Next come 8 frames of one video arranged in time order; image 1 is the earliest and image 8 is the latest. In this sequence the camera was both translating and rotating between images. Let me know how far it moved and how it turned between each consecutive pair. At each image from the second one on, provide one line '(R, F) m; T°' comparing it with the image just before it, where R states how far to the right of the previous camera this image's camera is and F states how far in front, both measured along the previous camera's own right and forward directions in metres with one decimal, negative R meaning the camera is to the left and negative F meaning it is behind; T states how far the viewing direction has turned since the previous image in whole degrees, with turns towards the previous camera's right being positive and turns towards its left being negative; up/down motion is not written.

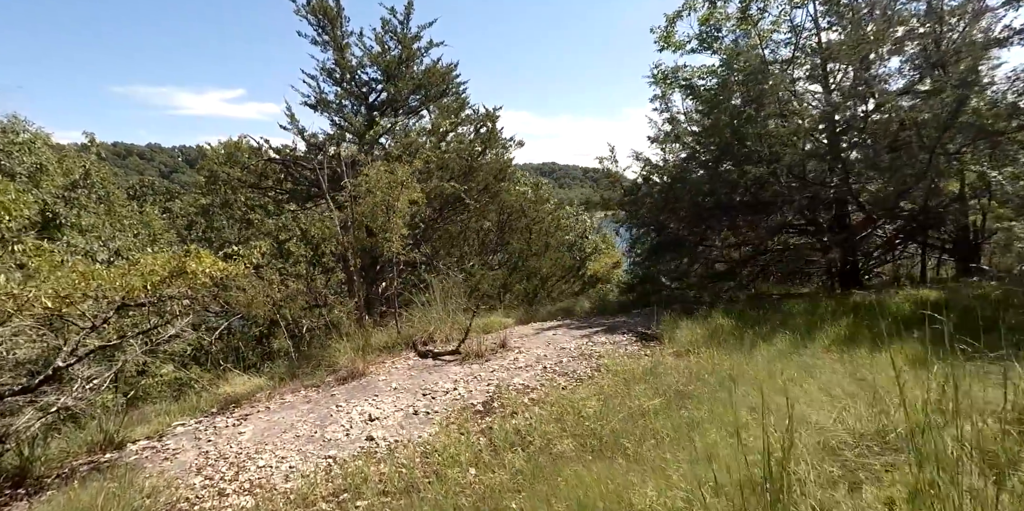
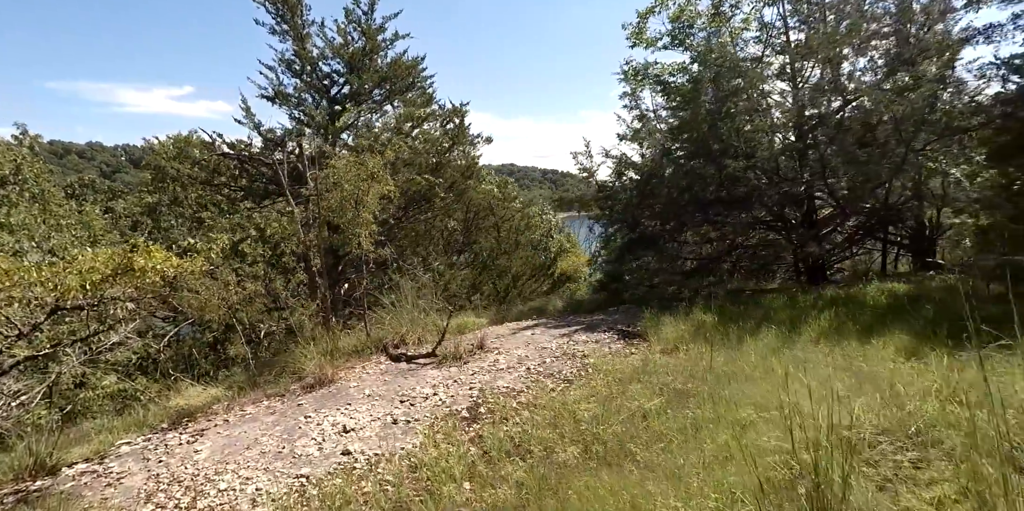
(-0.2, +0.3) m; +4°
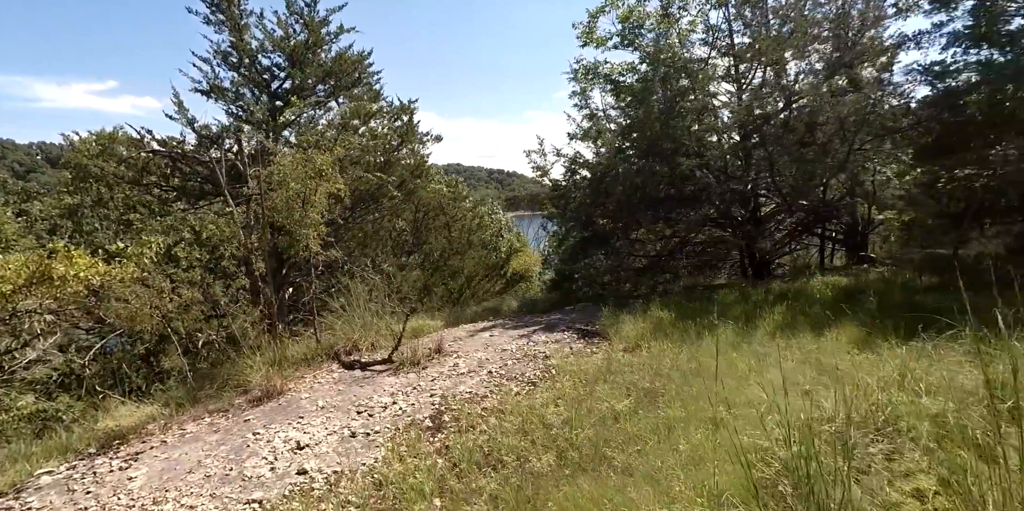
(-0.1, +0.1) m; +5°
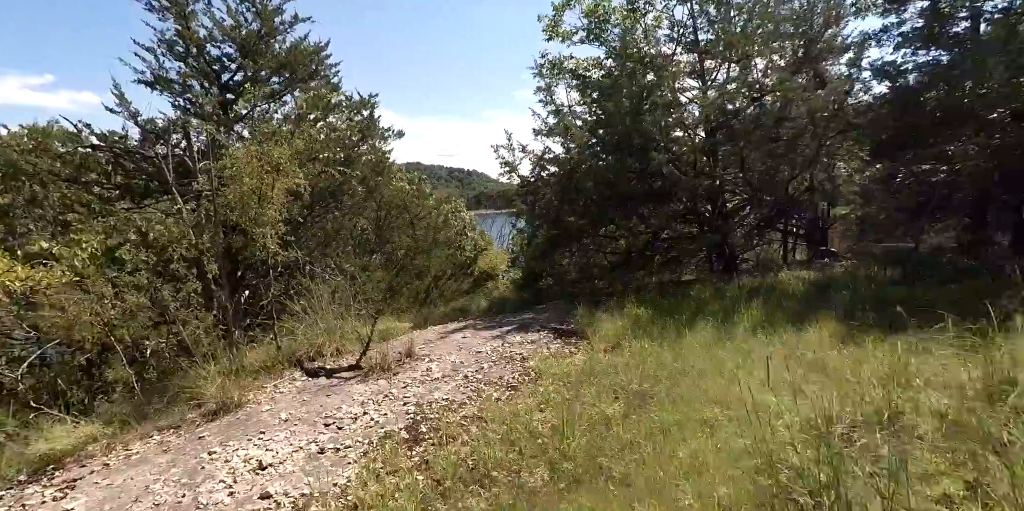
(-0.1, +0.2) m; +4°
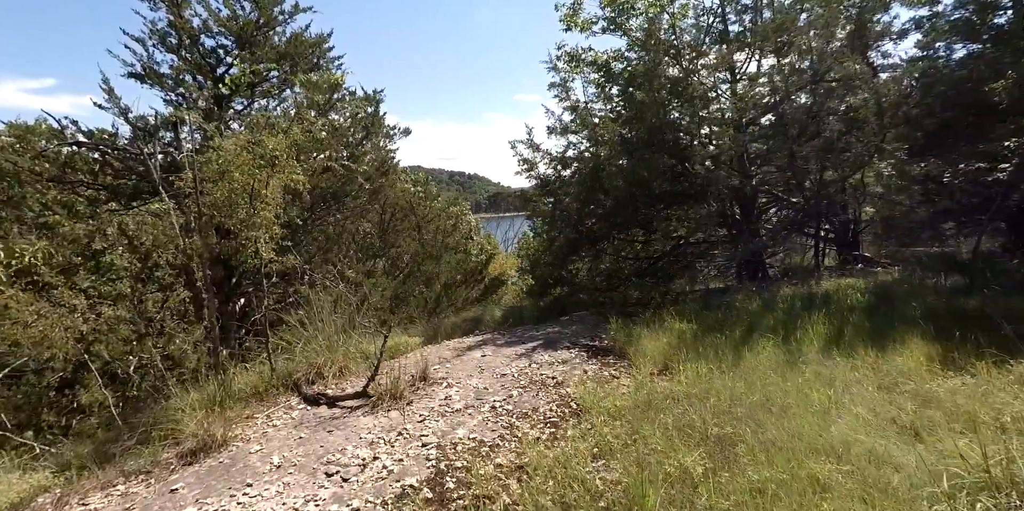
(-0.2, +0.7) m; 0°
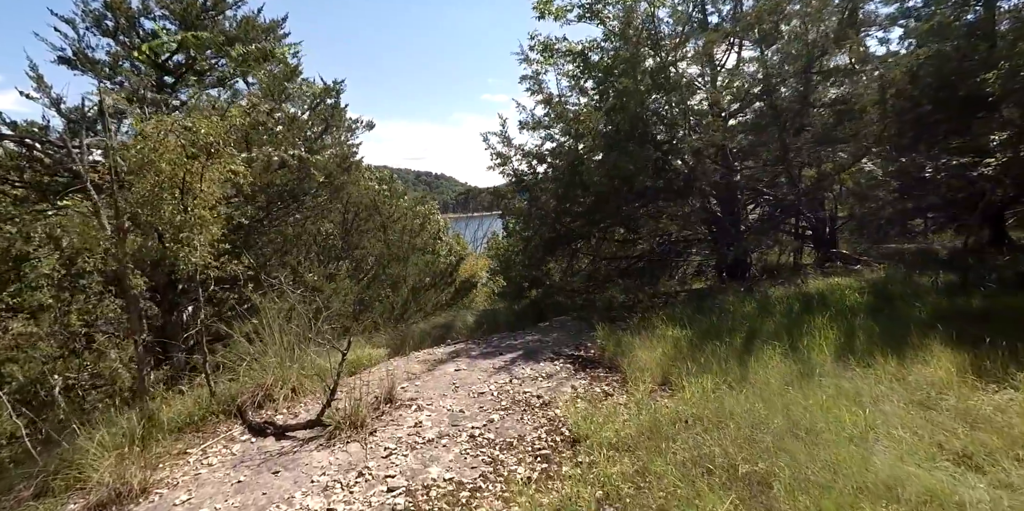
(-0.1, +0.6) m; +3°
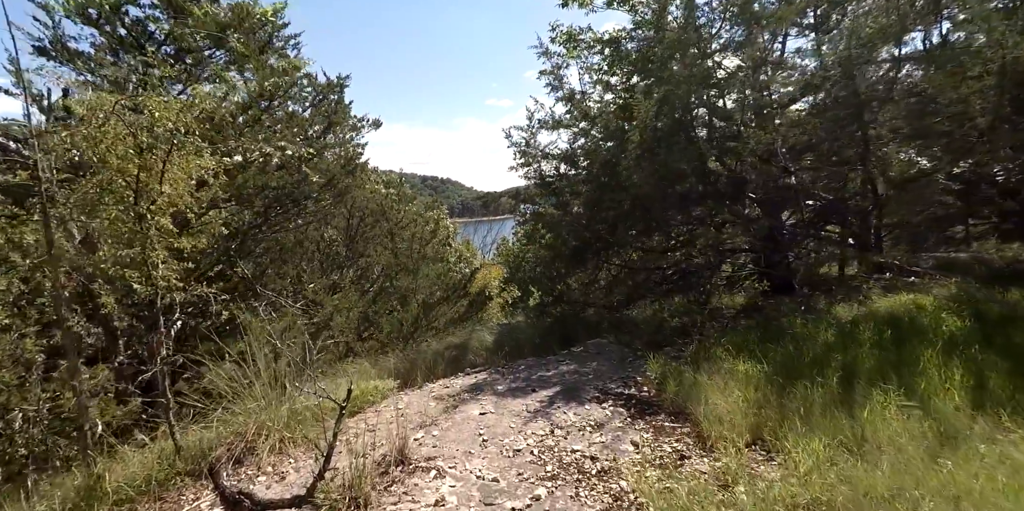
(-0.2, +0.9) m; -1°
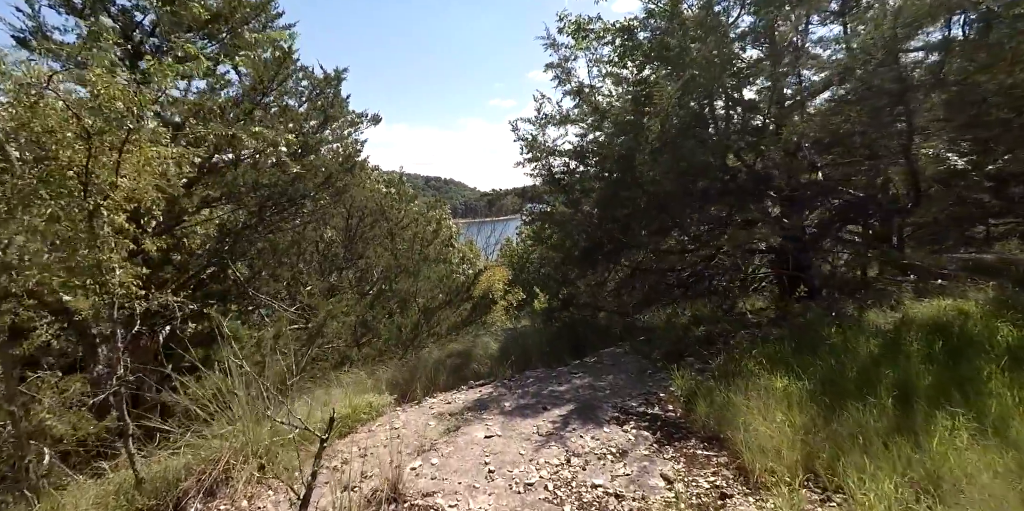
(0.0, +0.4) m; 0°
